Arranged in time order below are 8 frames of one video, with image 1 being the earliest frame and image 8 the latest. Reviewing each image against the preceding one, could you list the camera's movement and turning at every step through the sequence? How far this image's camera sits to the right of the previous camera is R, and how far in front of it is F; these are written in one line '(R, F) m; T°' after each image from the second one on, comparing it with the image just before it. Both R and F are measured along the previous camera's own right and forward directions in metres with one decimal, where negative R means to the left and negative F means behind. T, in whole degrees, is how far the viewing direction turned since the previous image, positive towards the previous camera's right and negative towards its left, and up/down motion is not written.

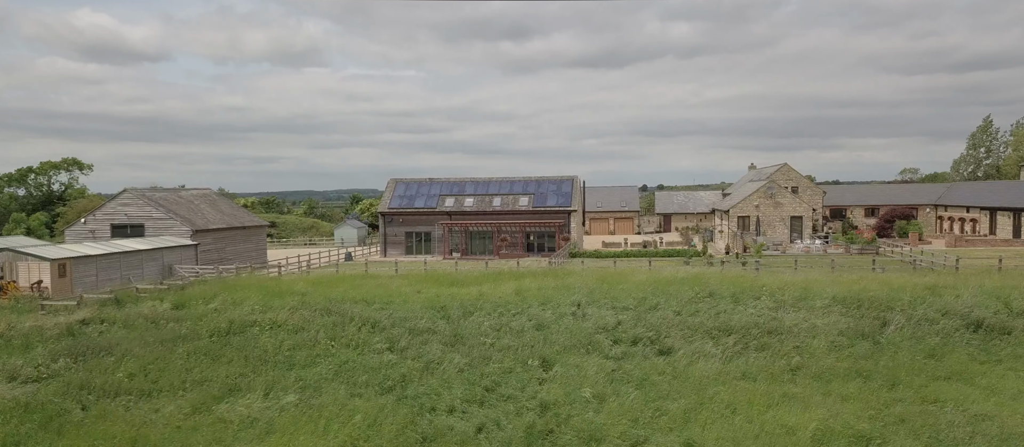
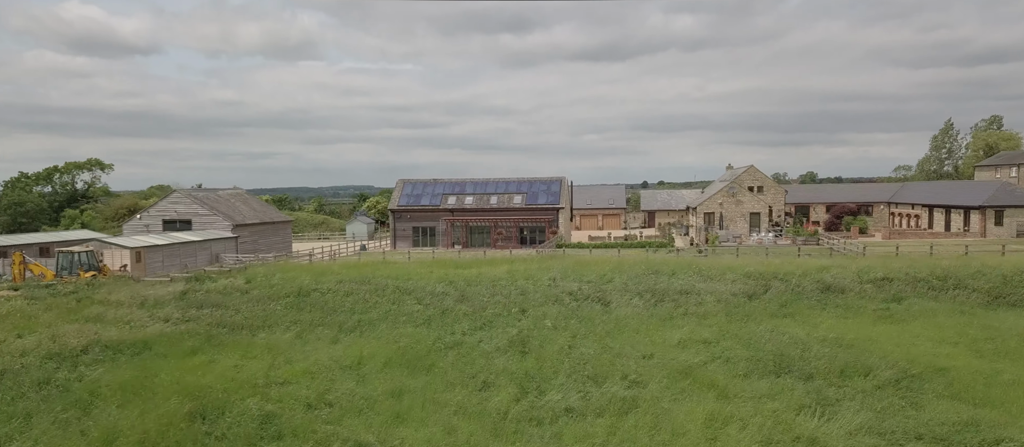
(+0.3, -5.4) m; 0°
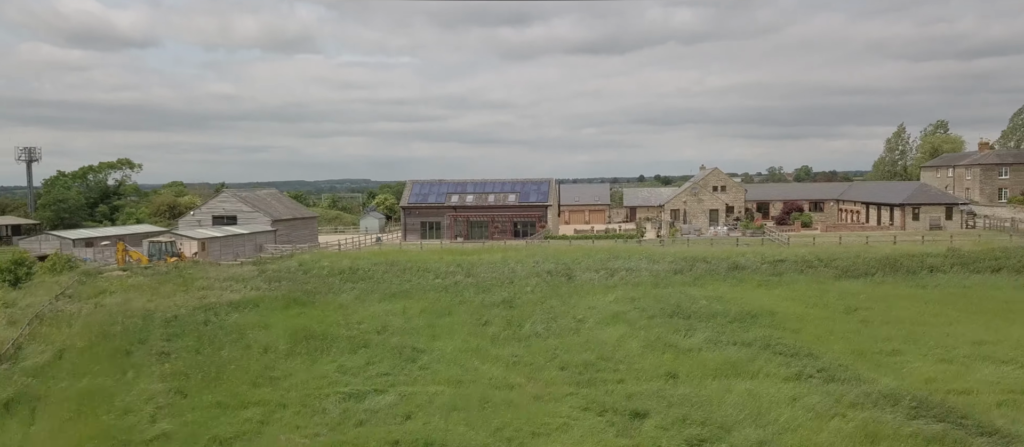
(+0.2, -6.7) m; 0°
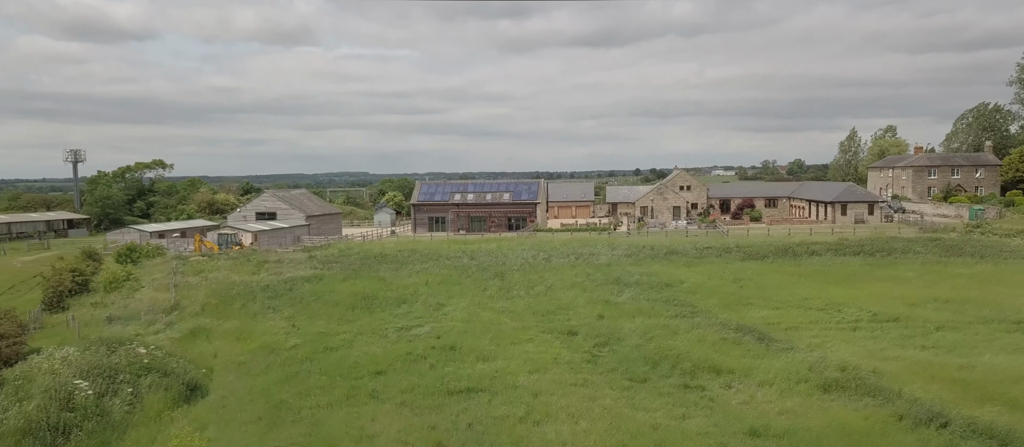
(+0.3, -8.3) m; 0°
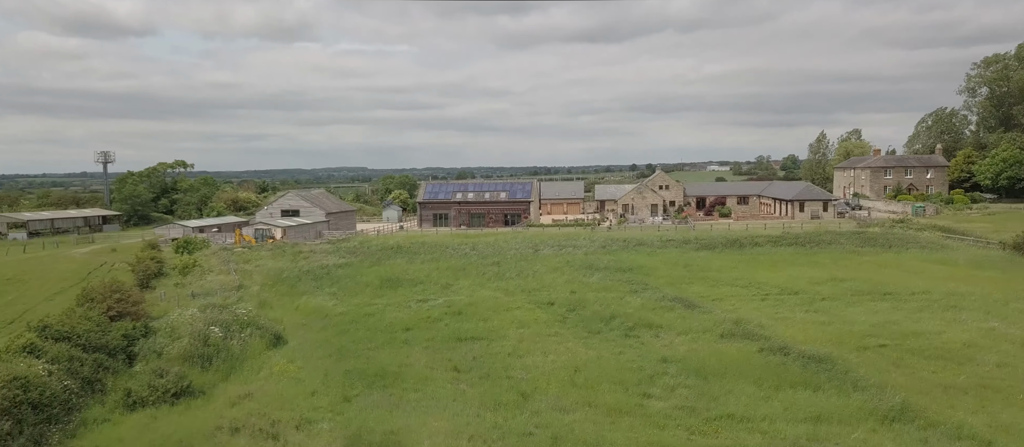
(+0.2, -6.5) m; 0°
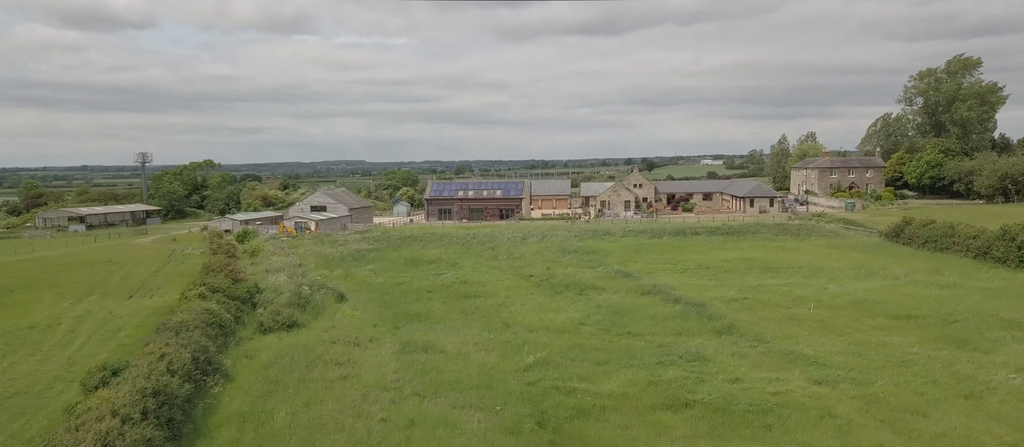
(+0.5, -10.2) m; 0°
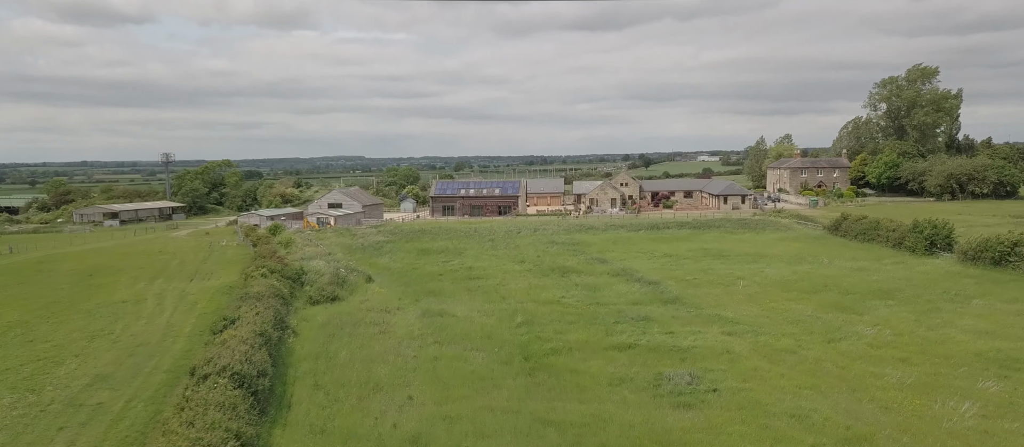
(+0.2, -7.4) m; 0°
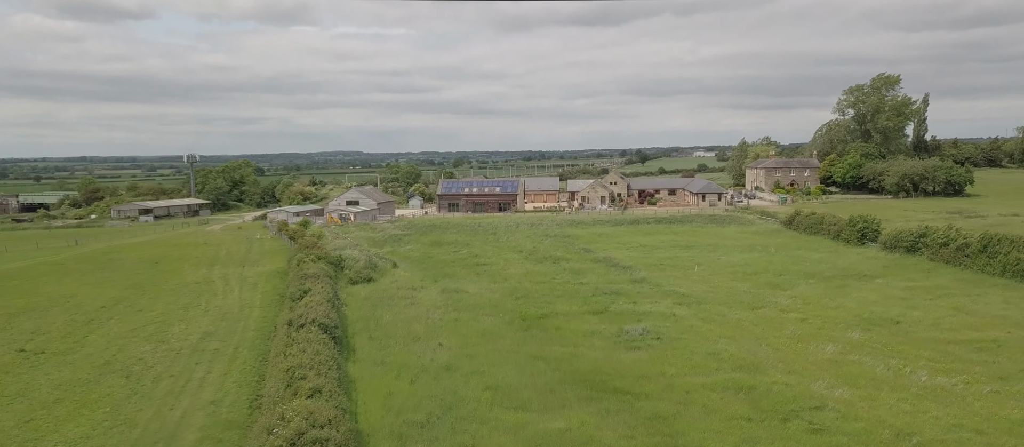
(-0.1, -8.2) m; 0°
